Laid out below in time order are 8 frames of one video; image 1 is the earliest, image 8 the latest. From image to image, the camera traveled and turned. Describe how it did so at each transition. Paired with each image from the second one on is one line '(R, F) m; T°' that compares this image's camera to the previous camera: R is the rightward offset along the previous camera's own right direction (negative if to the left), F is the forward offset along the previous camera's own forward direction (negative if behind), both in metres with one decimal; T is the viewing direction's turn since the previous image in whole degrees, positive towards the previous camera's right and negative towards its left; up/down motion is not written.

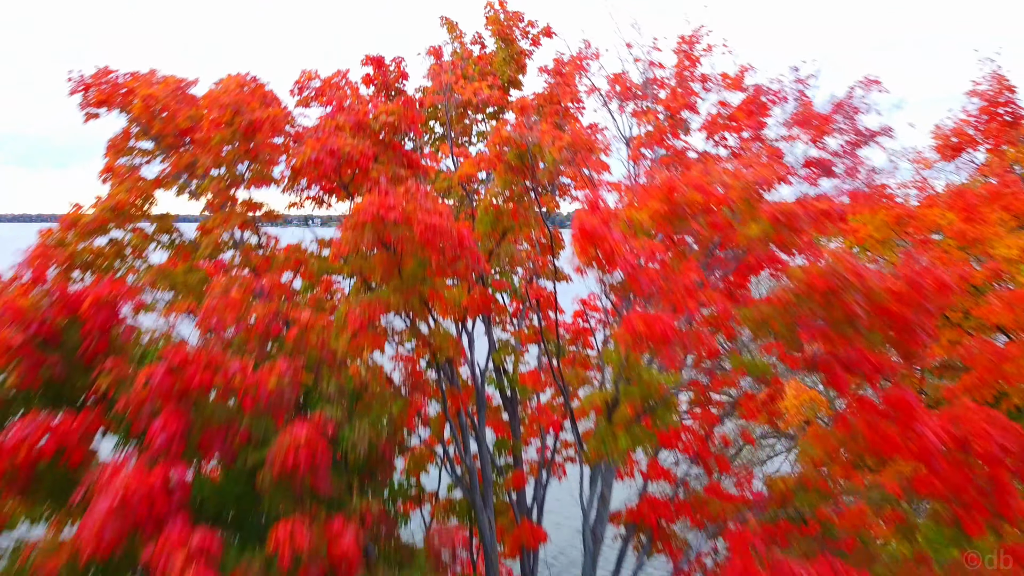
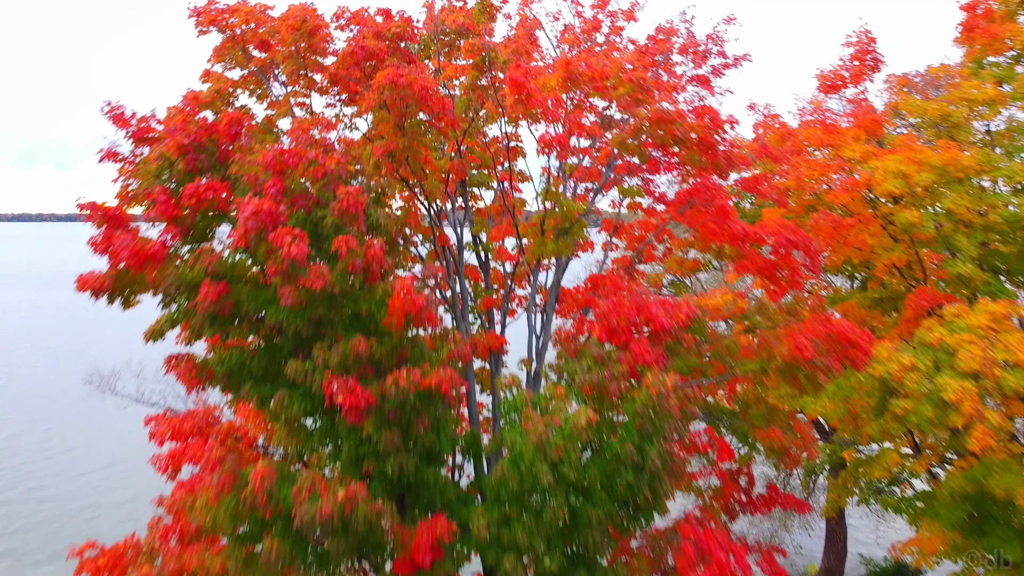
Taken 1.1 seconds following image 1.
(+0.2, -2.2) m; 0°
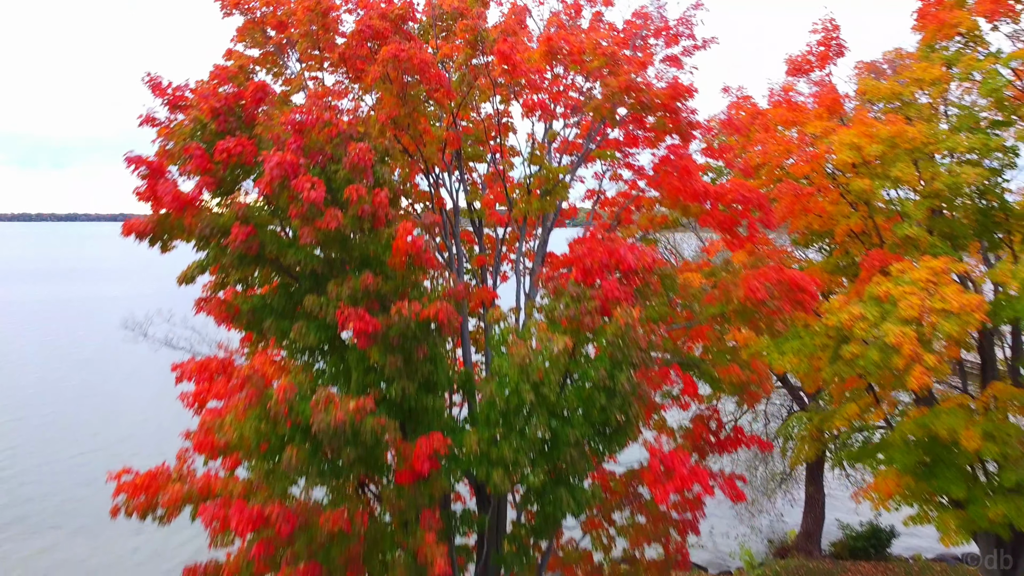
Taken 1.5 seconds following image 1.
(+0.1, -0.8) m; 0°
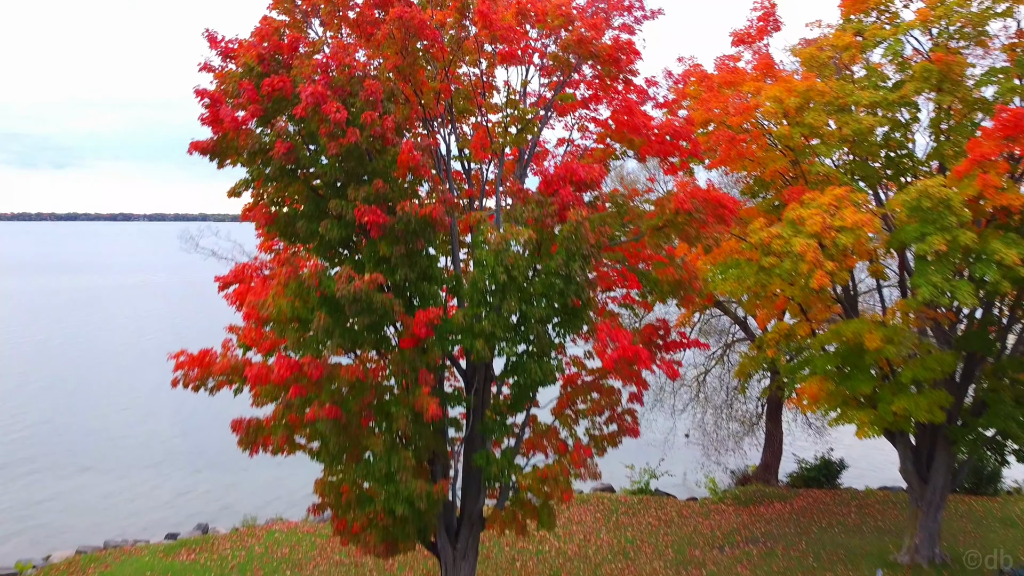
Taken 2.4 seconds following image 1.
(+0.2, -1.8) m; 0°
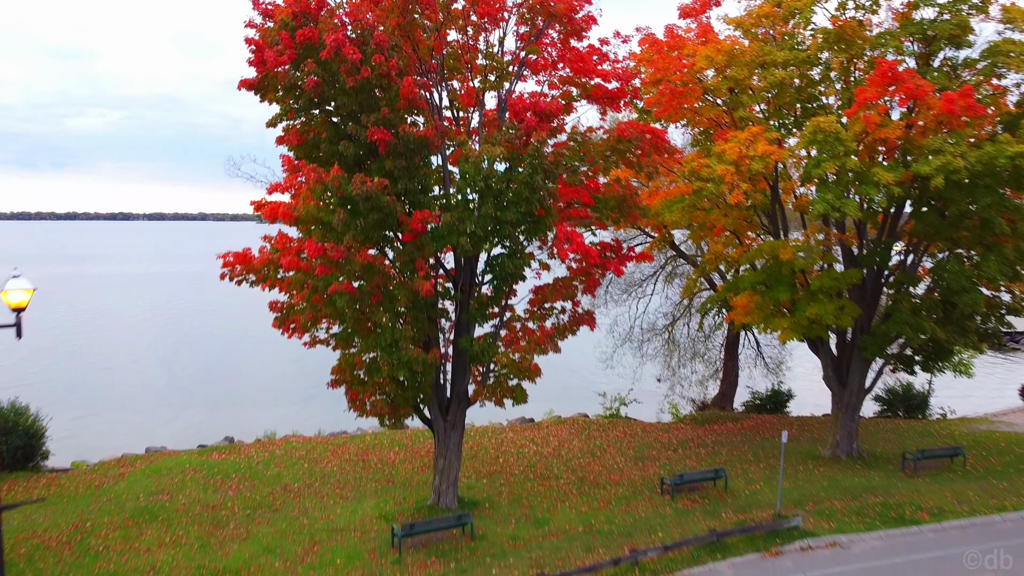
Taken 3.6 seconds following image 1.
(+0.2, -2.3) m; 0°
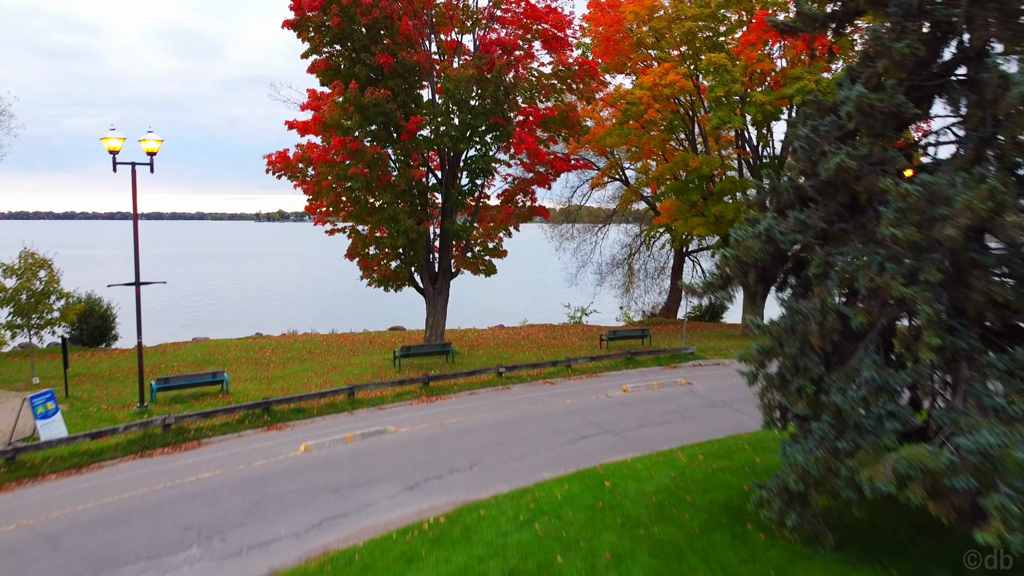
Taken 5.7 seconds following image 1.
(+0.4, -3.9) m; 0°
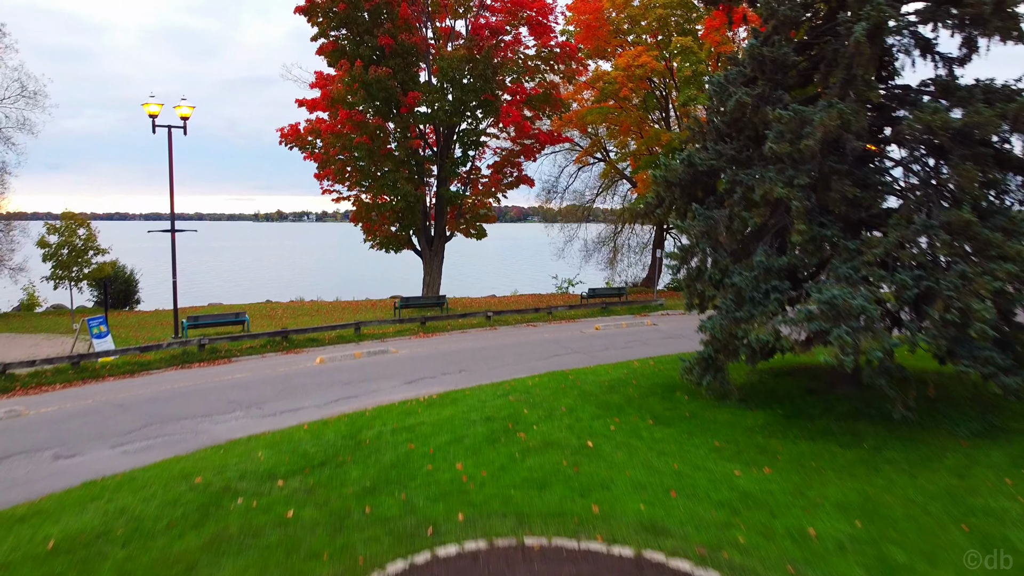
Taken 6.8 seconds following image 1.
(+0.2, -1.7) m; 0°
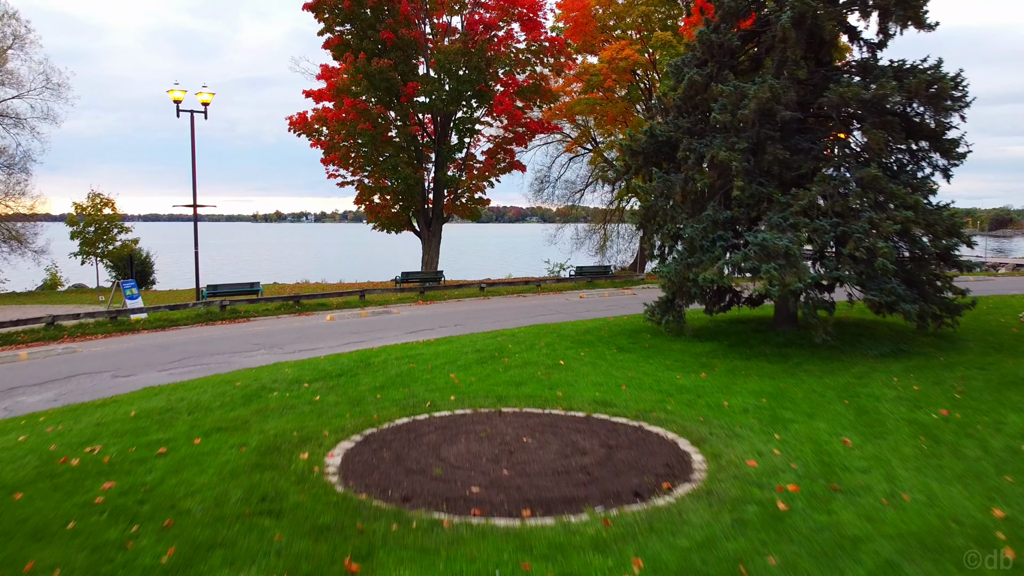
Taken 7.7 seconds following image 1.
(+0.1, -1.3) m; 0°
